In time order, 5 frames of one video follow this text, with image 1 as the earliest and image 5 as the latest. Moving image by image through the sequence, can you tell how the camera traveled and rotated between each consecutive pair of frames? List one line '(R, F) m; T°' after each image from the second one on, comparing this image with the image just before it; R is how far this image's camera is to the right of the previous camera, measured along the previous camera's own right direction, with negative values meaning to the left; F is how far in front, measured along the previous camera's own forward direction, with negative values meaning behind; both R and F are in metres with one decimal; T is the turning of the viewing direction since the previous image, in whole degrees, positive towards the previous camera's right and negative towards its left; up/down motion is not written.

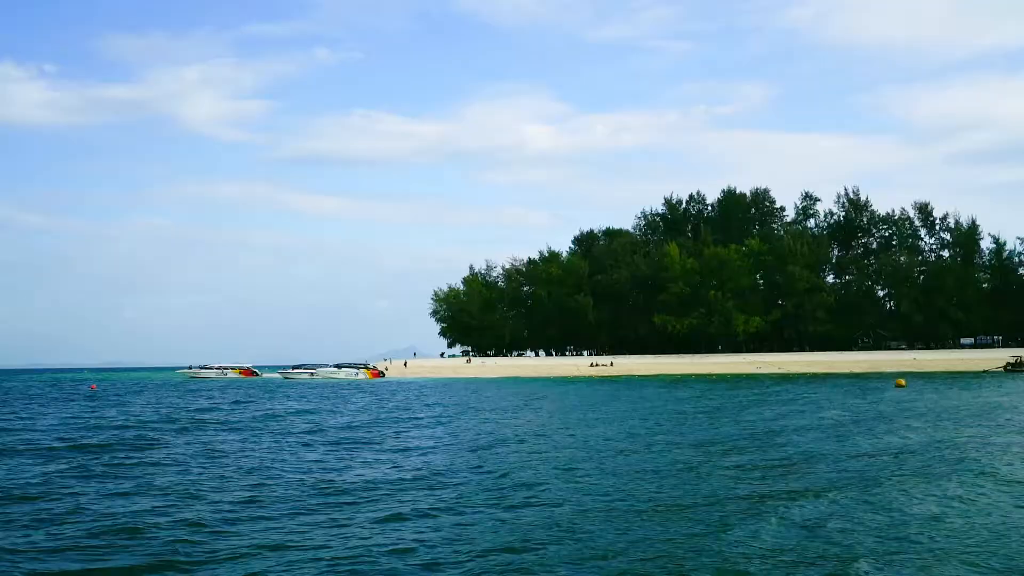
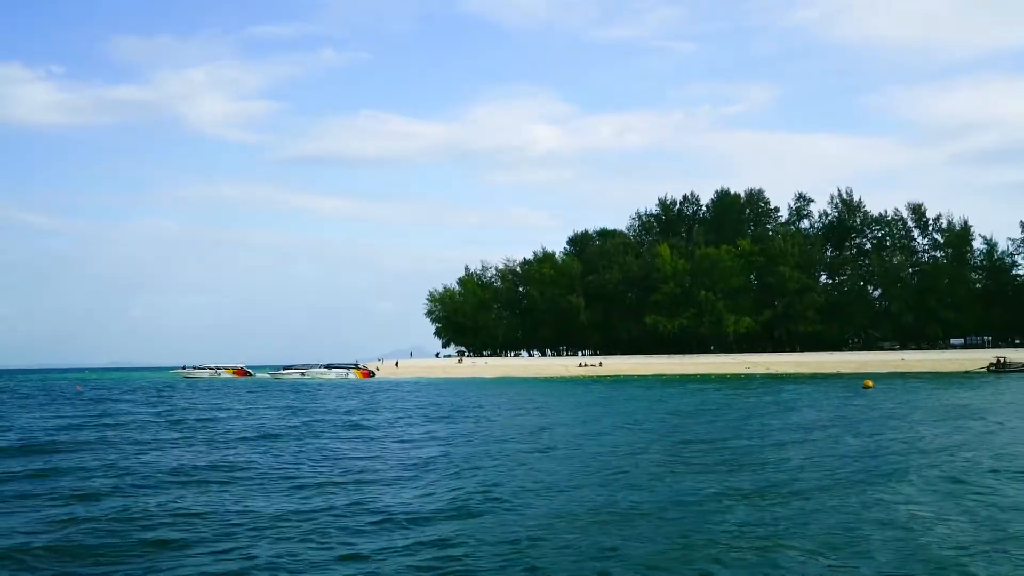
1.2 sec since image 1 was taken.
(+1.0, -0.3) m; 0°
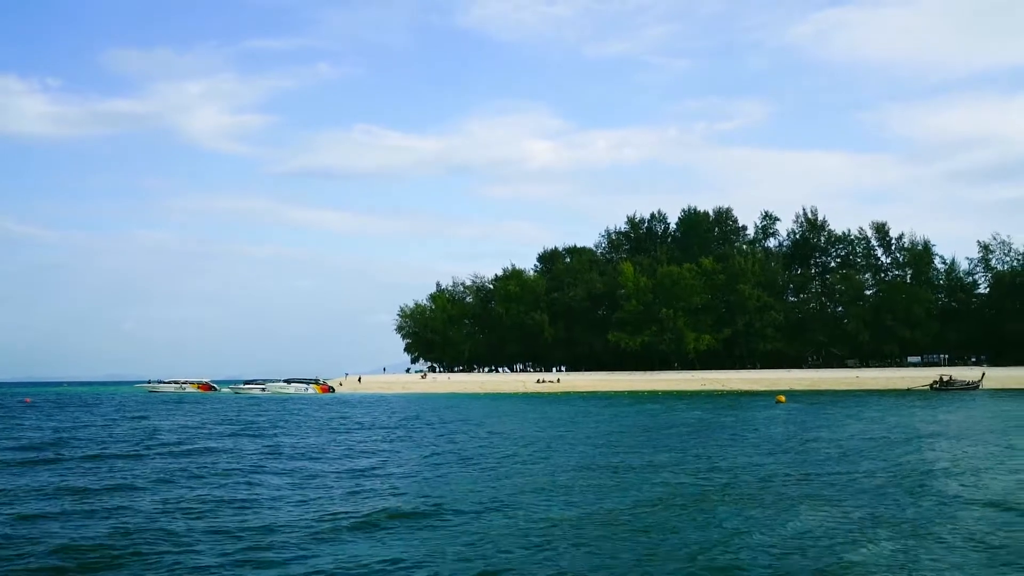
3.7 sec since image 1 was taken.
(+2.8, -0.8) m; 0°
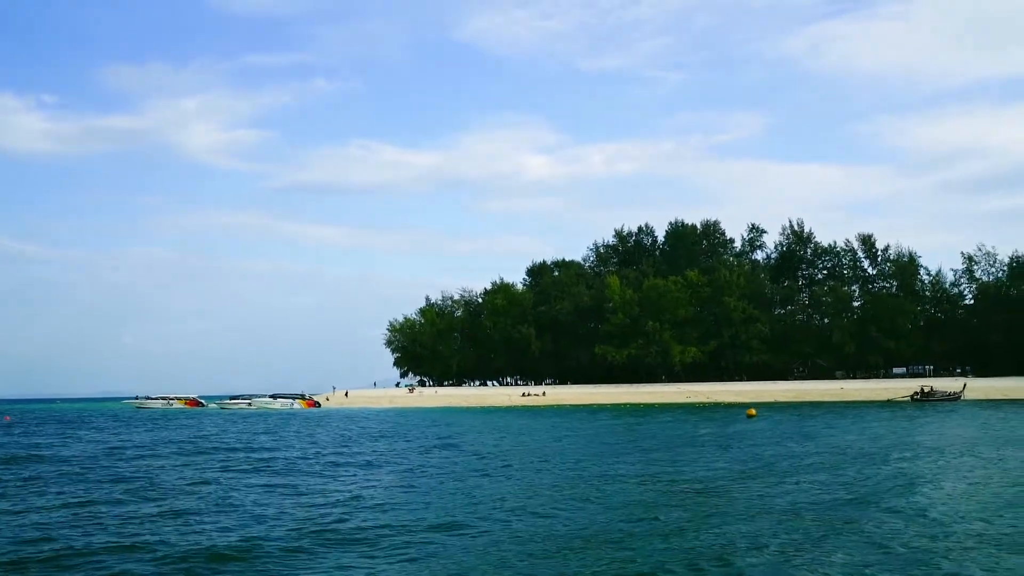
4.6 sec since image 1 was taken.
(+0.9, -0.2) m; 0°
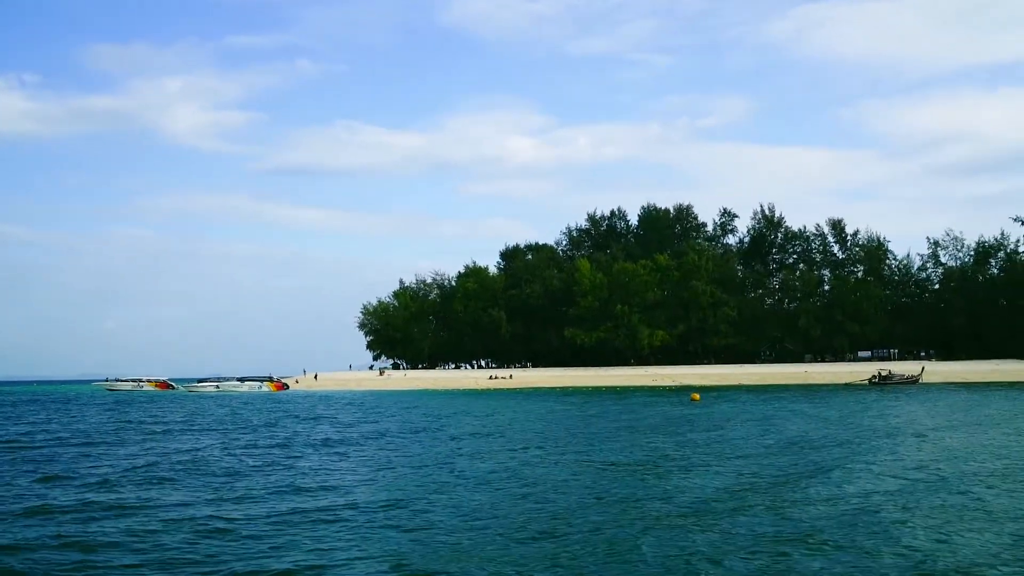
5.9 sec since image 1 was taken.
(+1.4, -0.3) m; +1°
